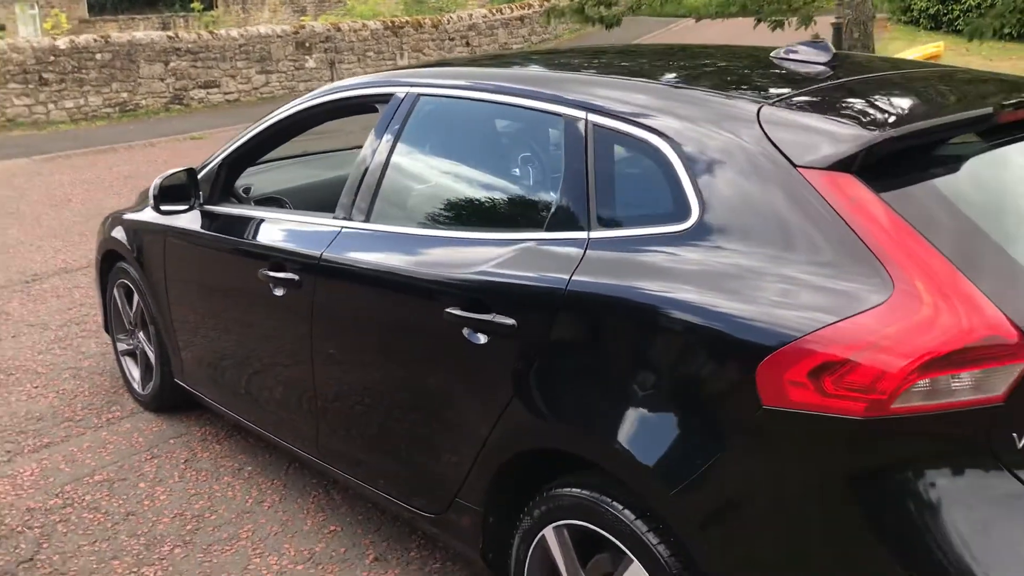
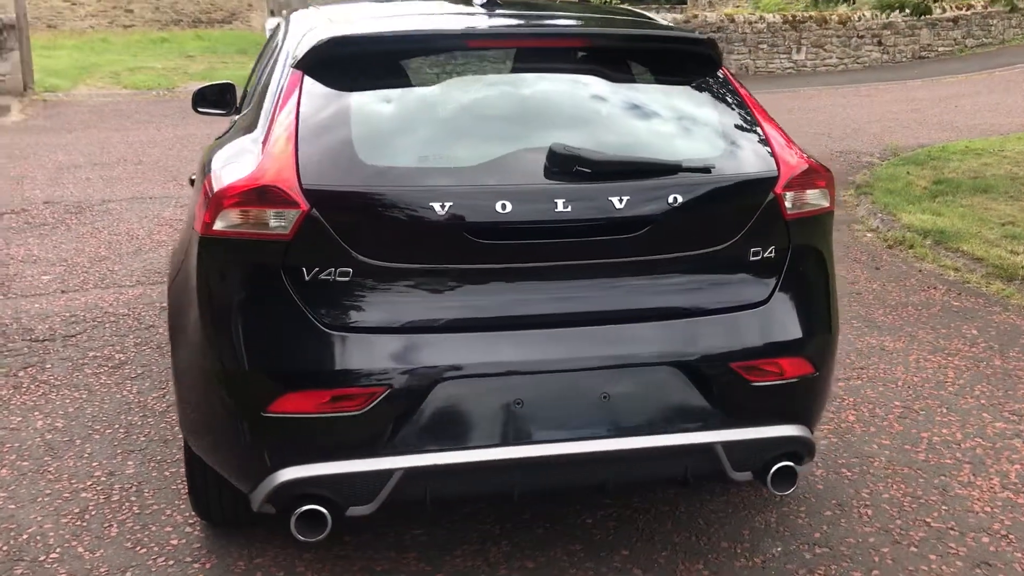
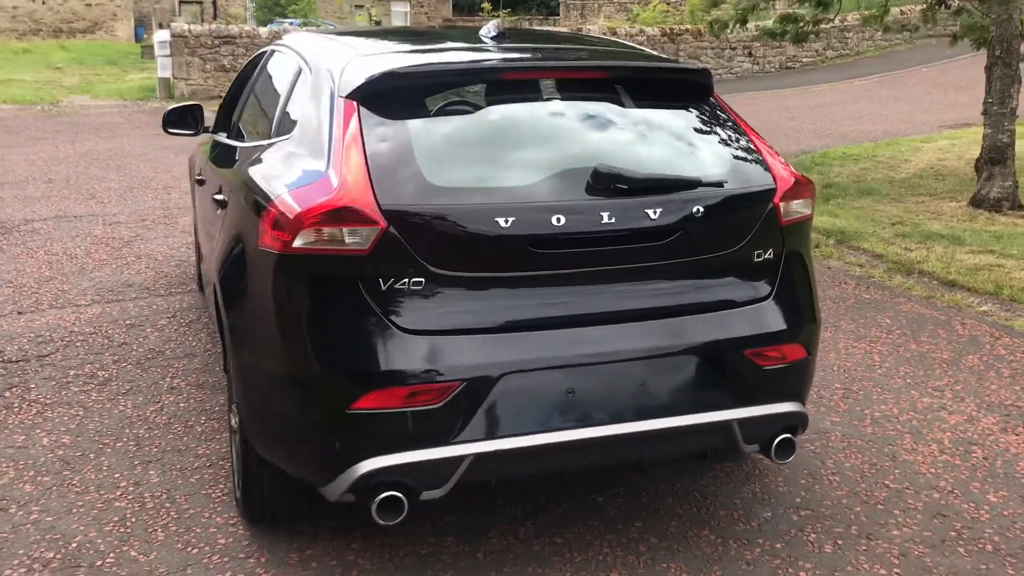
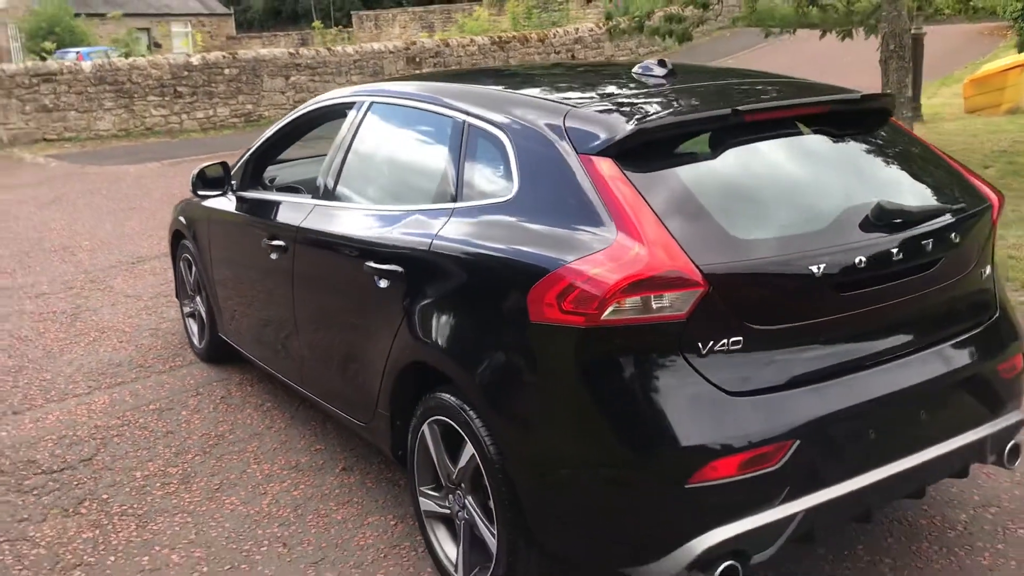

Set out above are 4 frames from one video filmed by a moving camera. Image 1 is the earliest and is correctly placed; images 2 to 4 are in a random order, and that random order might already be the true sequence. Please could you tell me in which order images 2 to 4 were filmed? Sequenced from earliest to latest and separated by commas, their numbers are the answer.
4, 3, 2
